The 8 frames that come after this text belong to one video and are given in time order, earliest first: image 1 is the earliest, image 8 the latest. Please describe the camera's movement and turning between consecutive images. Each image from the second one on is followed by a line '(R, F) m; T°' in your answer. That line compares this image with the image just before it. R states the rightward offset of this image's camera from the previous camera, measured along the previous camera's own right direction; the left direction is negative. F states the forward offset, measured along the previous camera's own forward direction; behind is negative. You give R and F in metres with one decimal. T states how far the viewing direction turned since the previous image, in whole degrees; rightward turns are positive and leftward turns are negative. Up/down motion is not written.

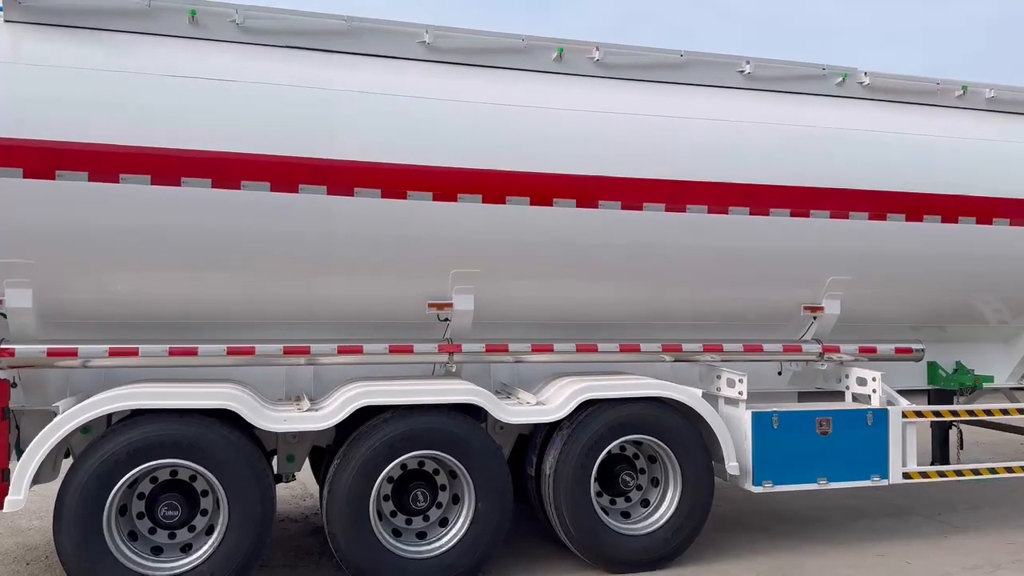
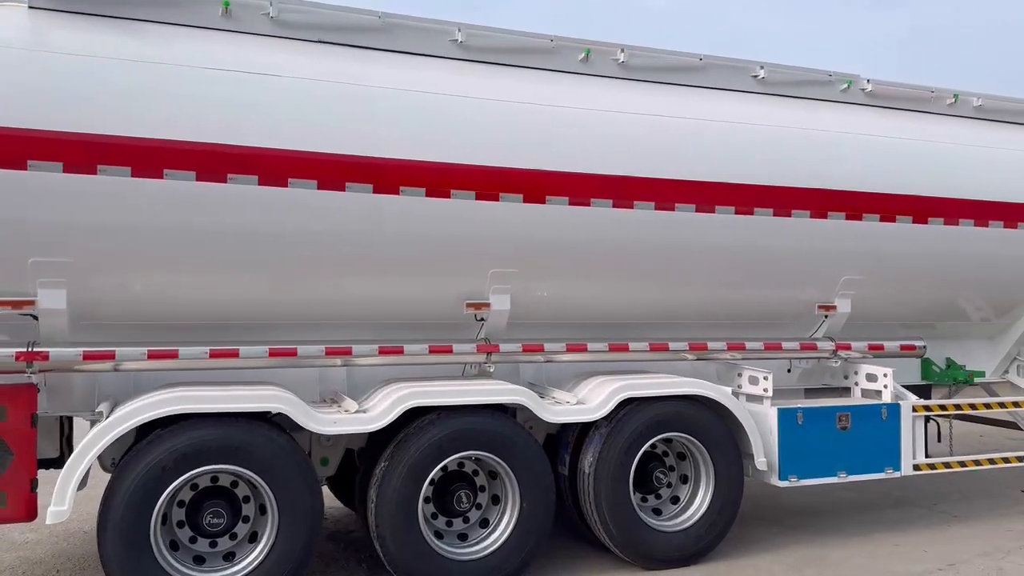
(-0.6, 0.0) m; +5°
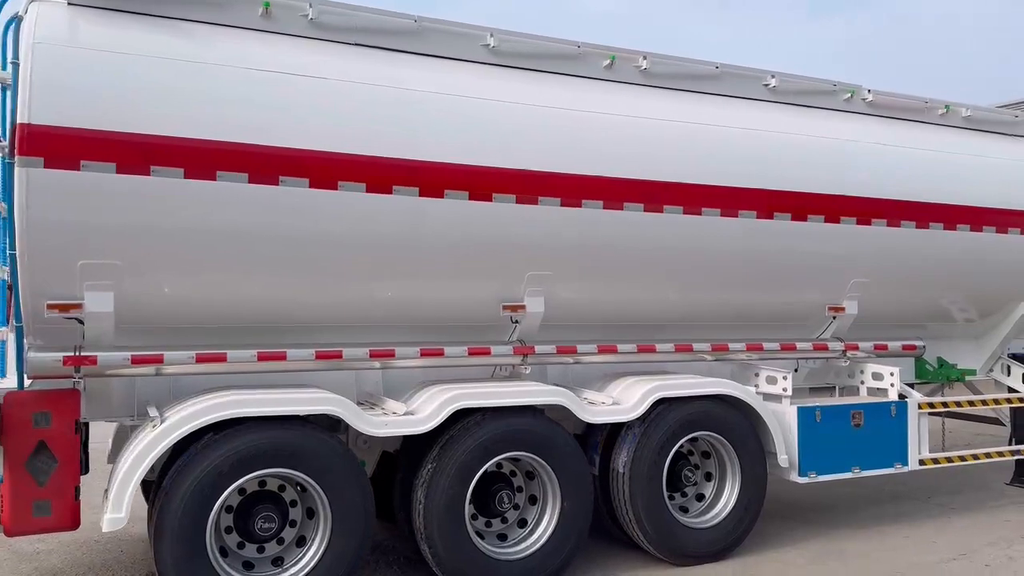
(-0.5, 0.0) m; +4°
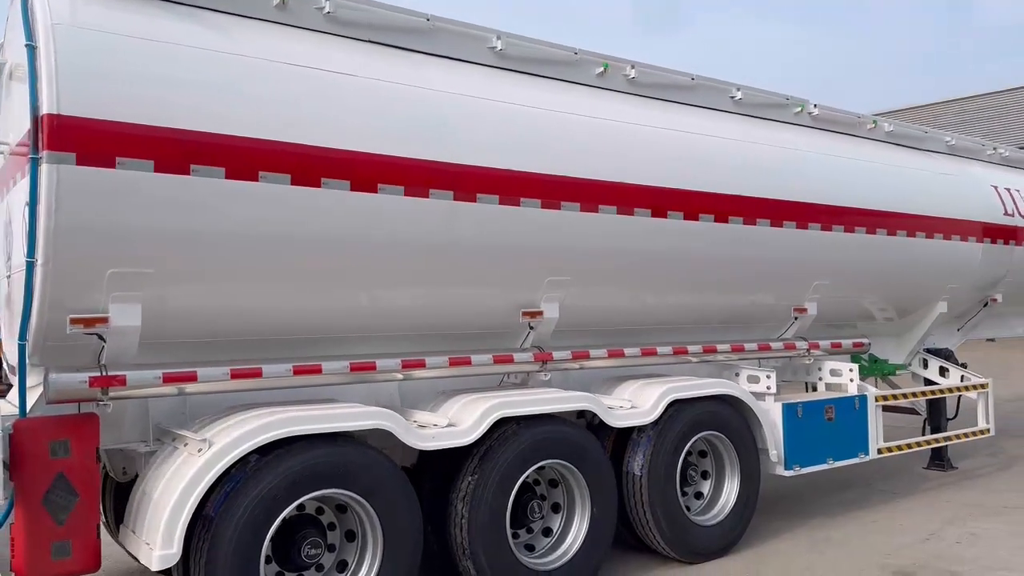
(-0.9, +0.1) m; +10°
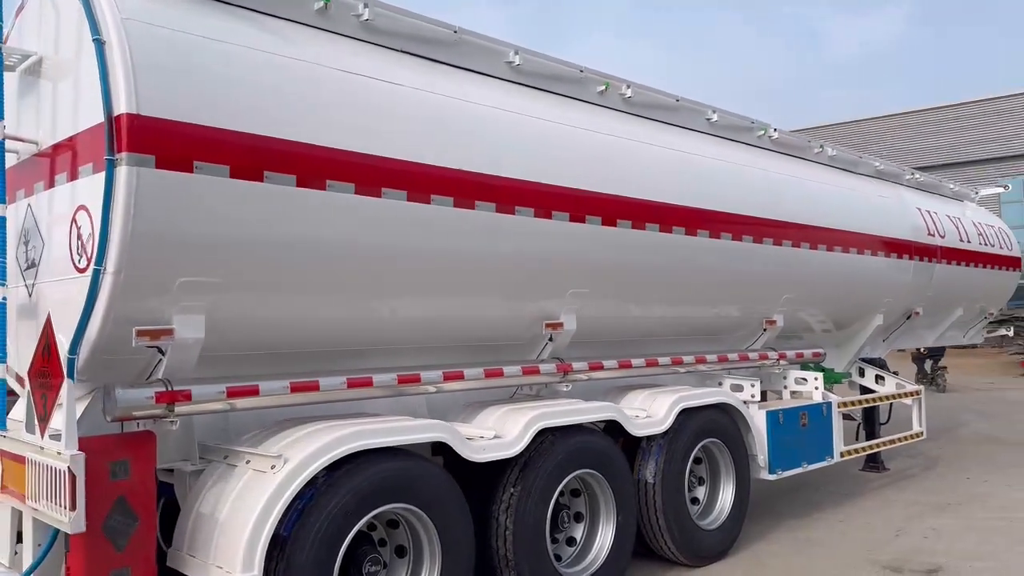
(-0.8, 0.0) m; +8°
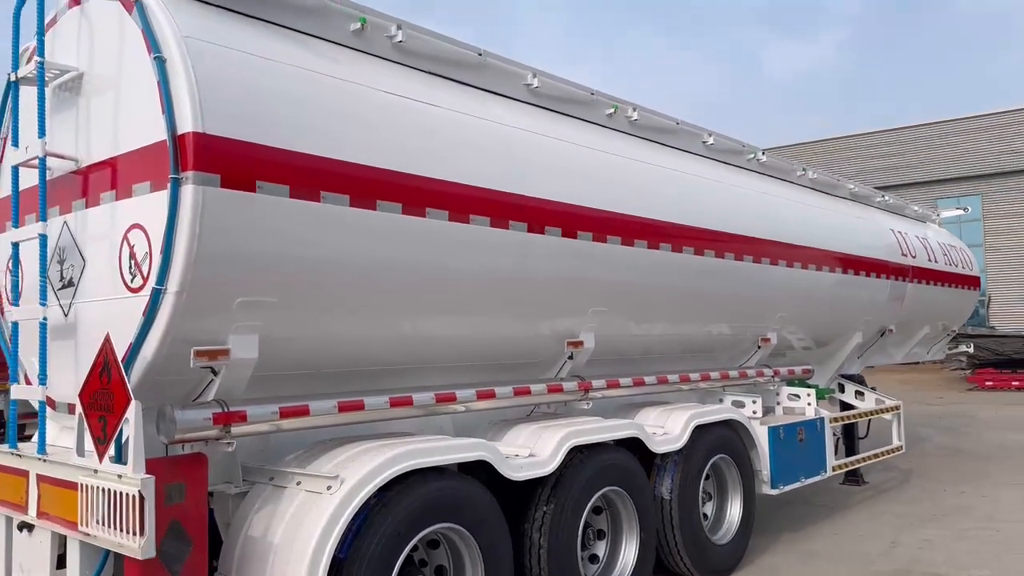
(-0.4, 0.0) m; +4°
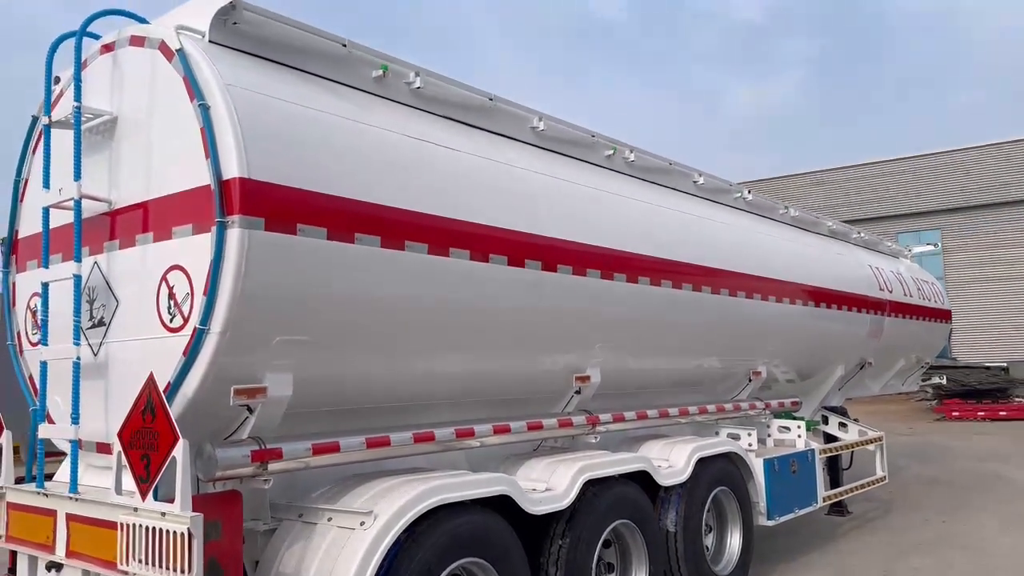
(-0.2, -0.1) m; +2°
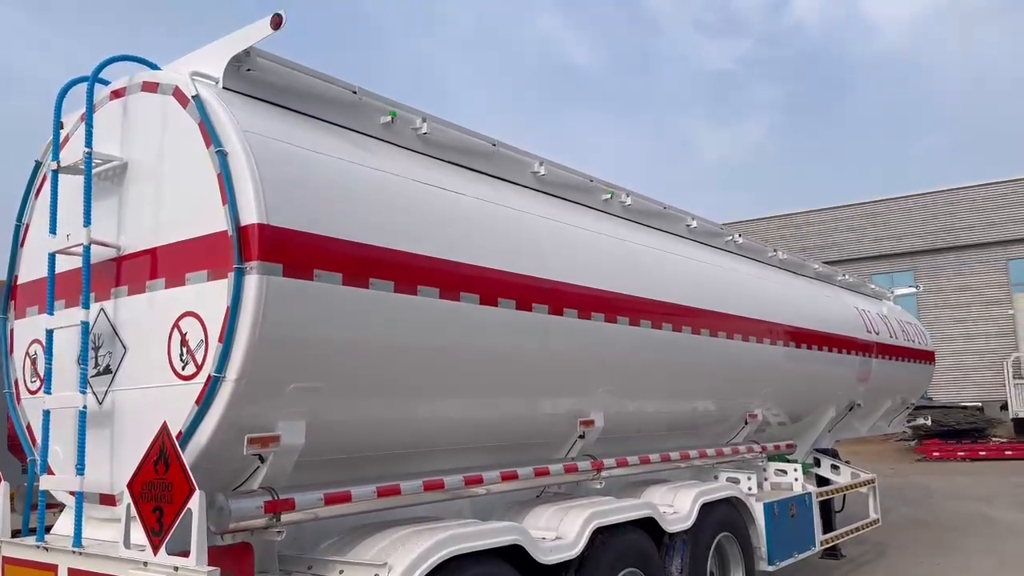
(-0.2, 0.0) m; +2°
